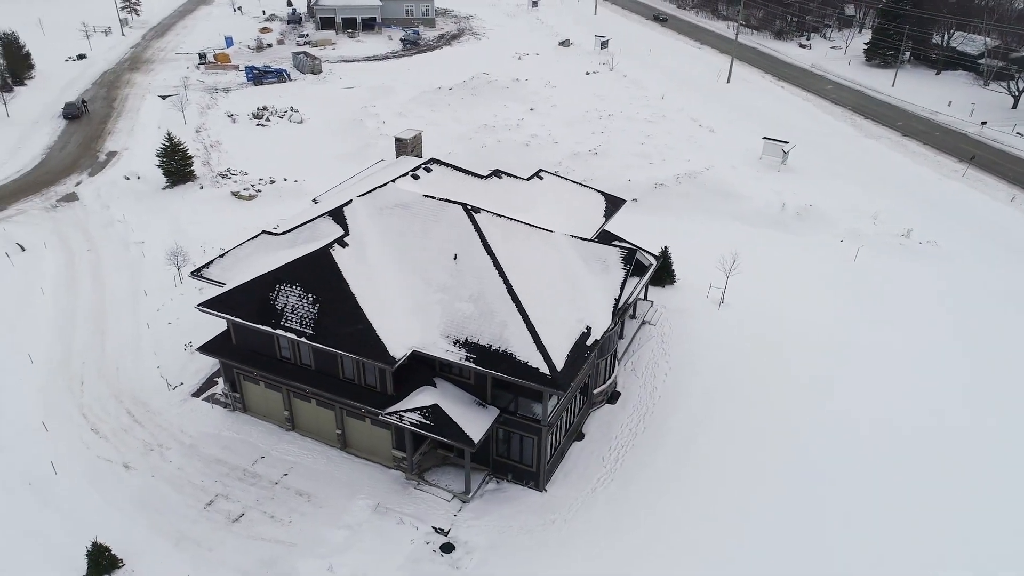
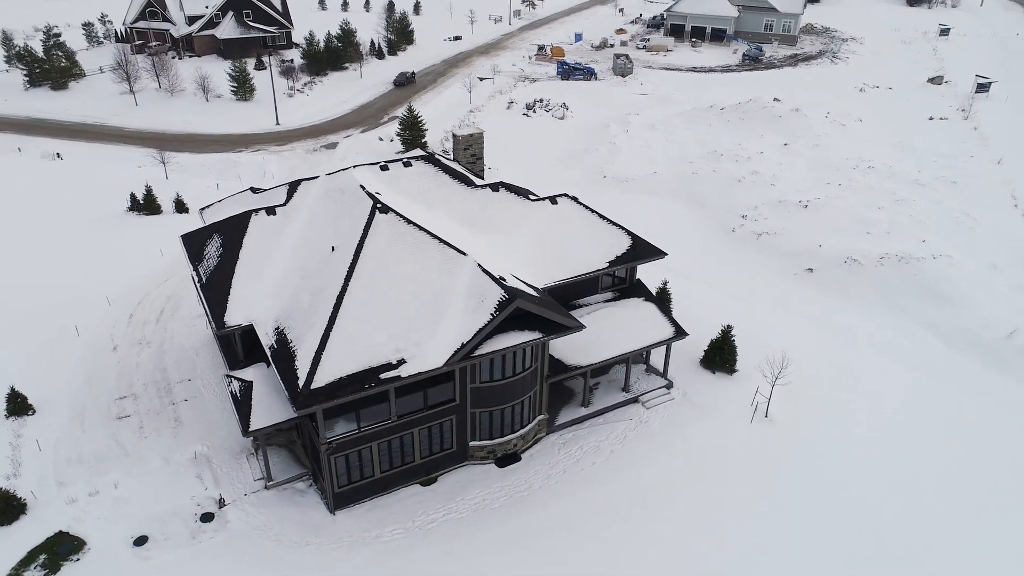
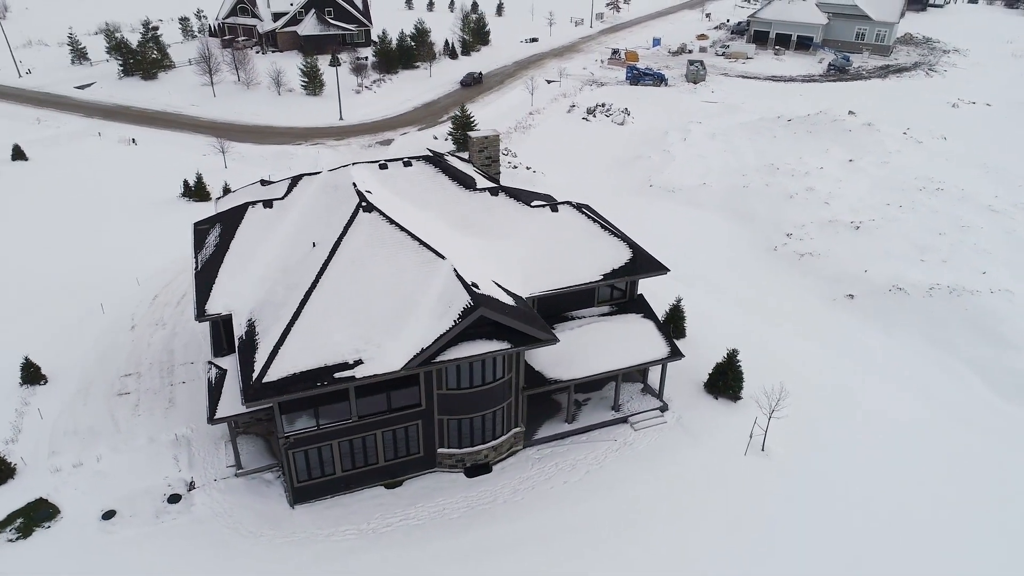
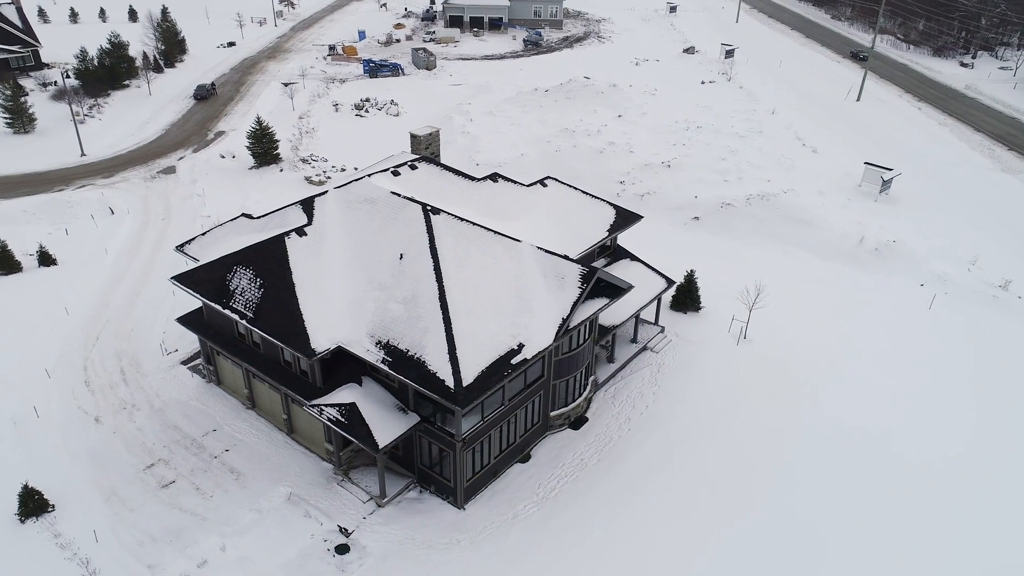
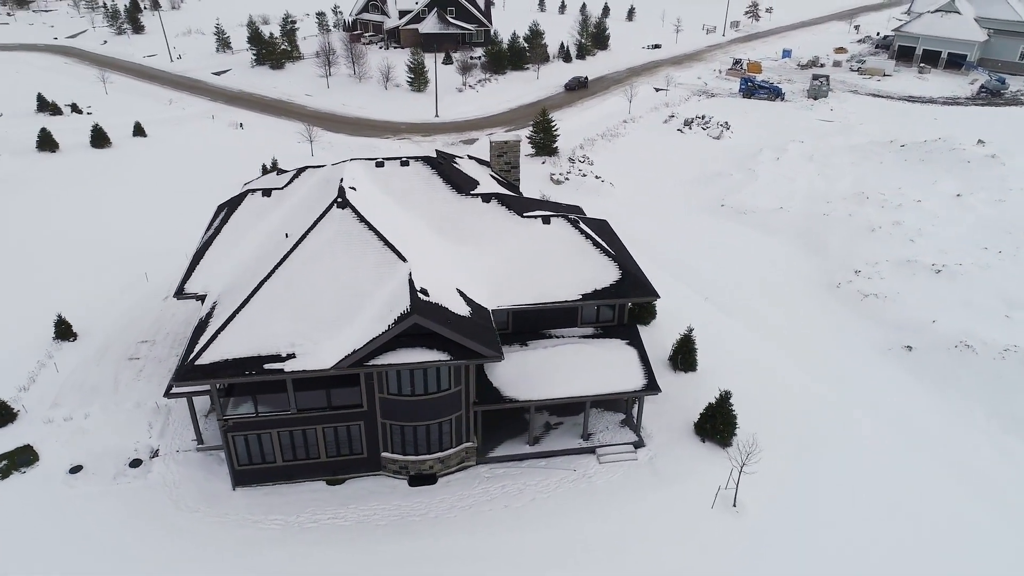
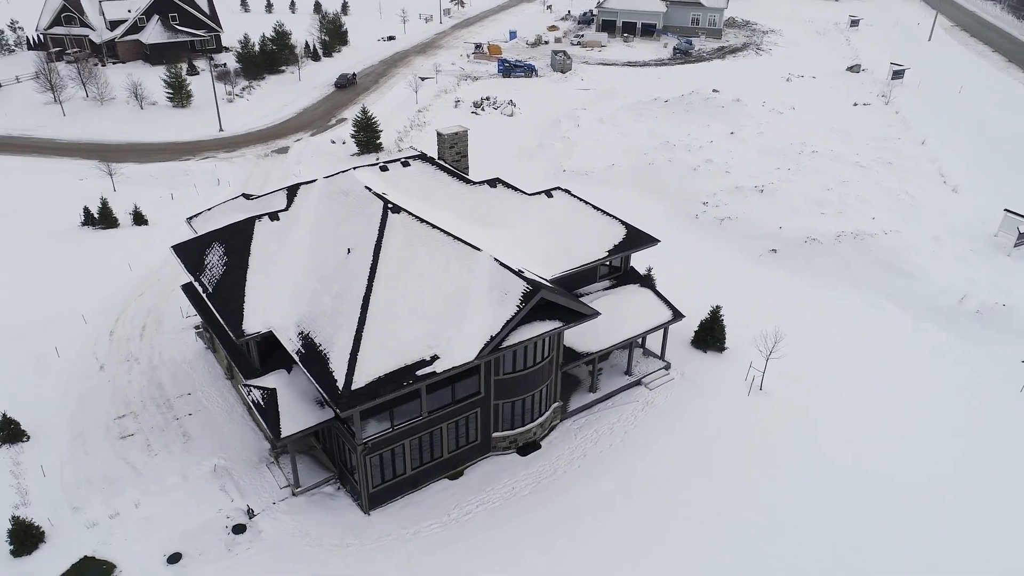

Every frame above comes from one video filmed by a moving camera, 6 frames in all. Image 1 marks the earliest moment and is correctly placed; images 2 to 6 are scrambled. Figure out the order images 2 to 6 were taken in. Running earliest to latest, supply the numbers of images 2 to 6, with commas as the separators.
4, 6, 2, 3, 5
